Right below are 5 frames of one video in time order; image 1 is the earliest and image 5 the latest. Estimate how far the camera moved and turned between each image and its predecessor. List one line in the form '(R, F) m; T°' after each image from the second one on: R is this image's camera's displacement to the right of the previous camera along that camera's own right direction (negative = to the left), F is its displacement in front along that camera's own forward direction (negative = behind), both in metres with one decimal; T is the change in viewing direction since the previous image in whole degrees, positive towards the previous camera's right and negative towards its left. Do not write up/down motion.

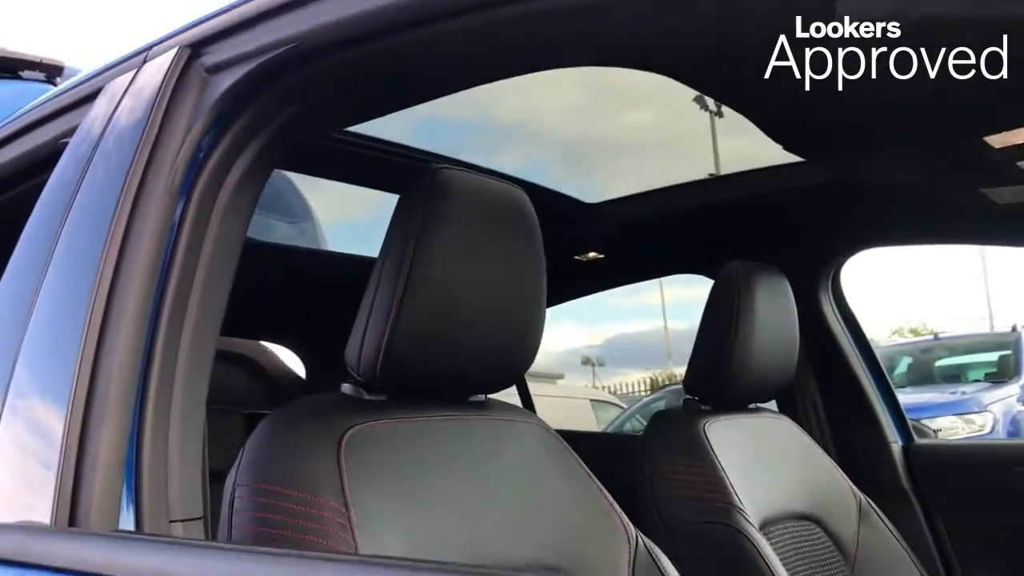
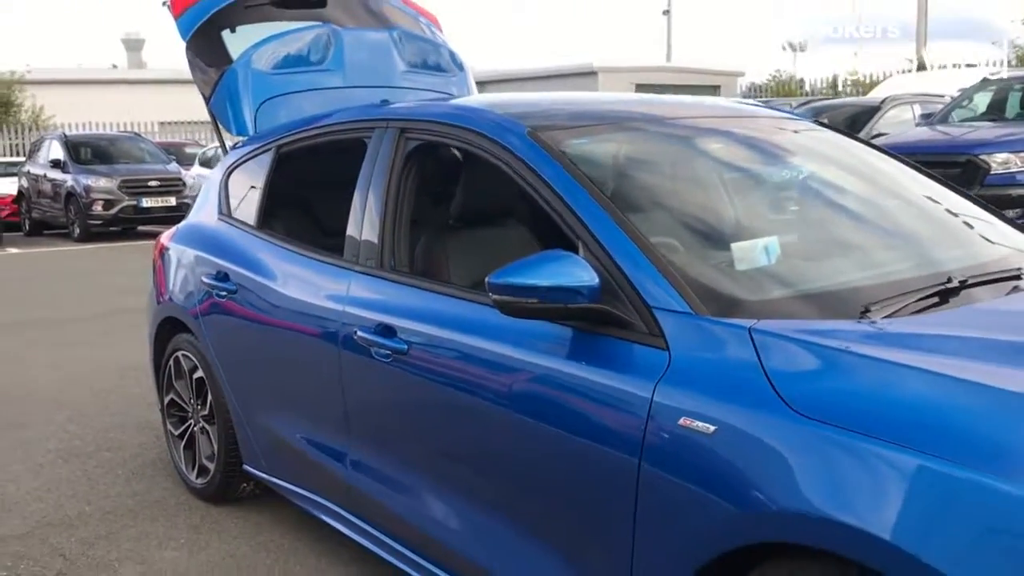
(+0.7, -2.2) m; -12°
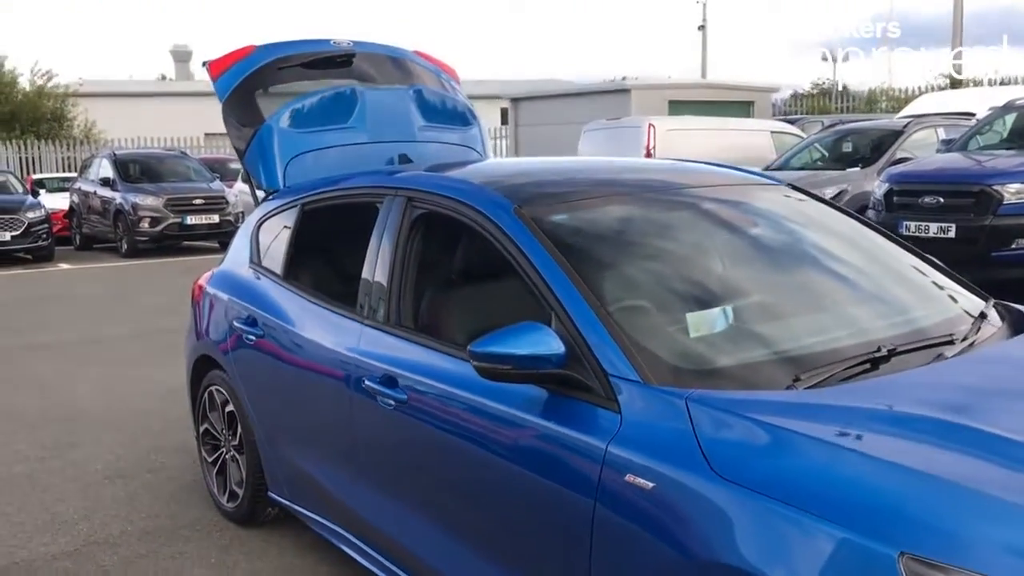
(+0.2, -0.4) m; -2°
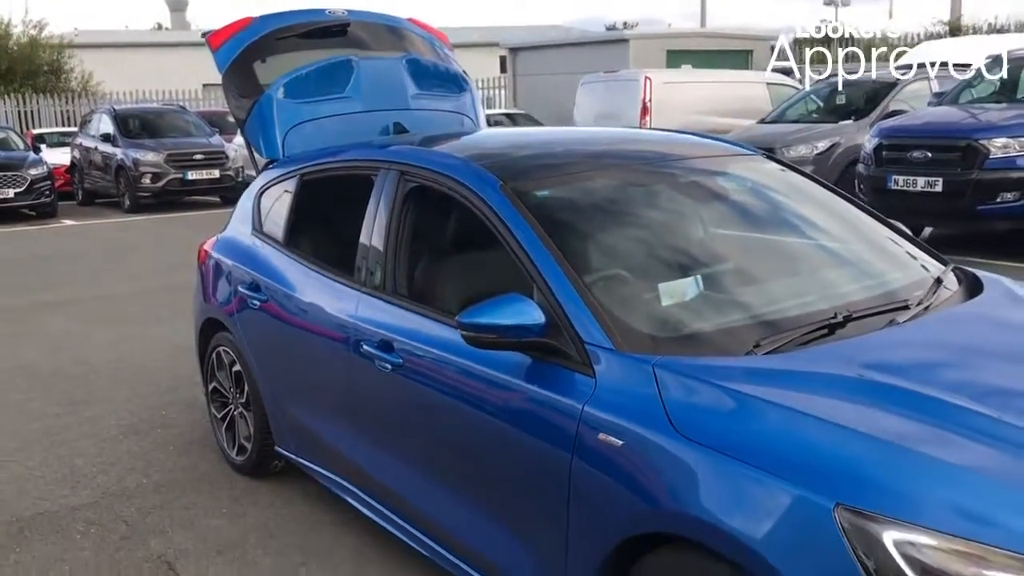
(+0.1, -0.2) m; 0°
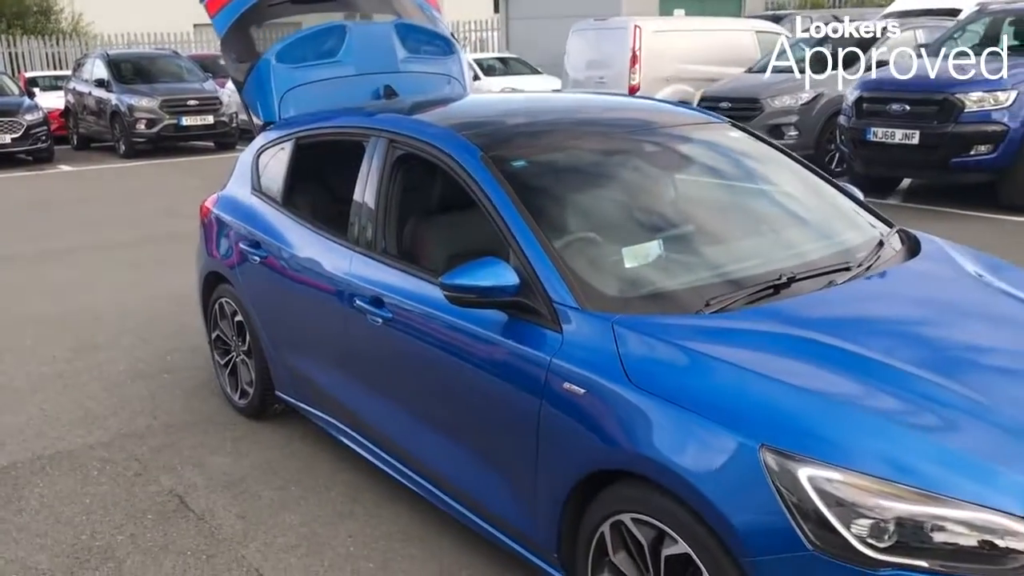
(+0.1, -0.3) m; 0°
